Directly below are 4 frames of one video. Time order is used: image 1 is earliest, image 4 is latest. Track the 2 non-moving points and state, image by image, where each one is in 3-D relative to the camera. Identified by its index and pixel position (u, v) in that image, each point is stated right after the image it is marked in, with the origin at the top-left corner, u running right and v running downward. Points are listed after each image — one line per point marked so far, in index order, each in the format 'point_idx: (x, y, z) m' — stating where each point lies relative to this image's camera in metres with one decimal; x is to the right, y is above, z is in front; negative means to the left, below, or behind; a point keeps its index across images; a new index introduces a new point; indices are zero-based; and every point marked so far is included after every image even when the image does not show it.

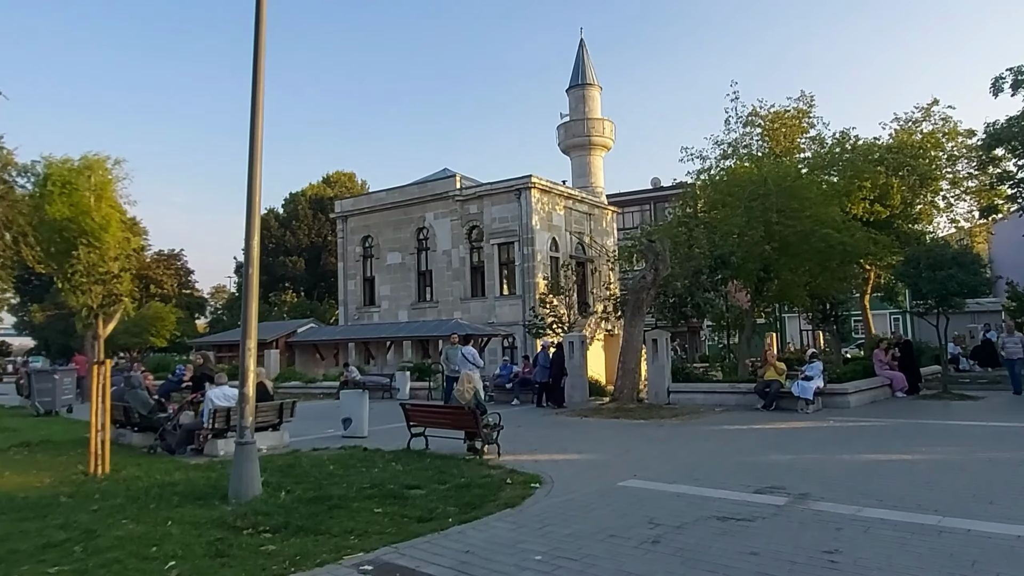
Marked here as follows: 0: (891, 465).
0: (+4.7, -2.2, +9.8) m
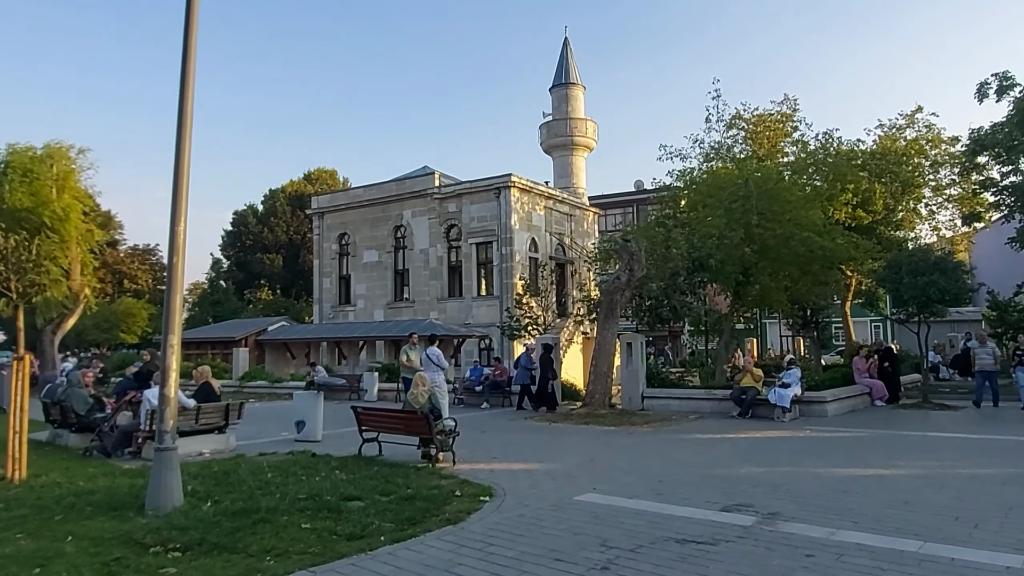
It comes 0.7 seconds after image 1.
0: (+4.1, -2.3, +9.1) m
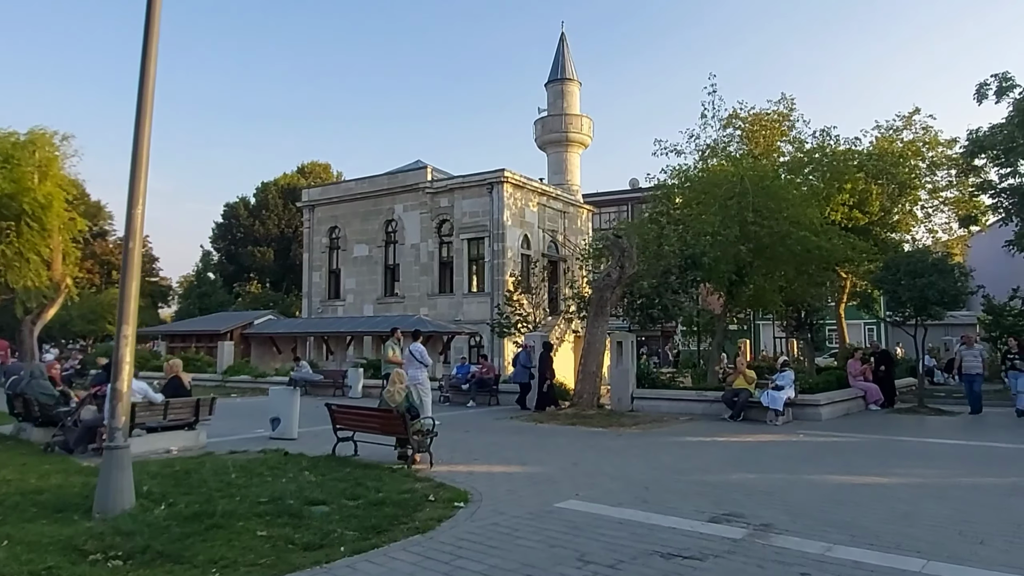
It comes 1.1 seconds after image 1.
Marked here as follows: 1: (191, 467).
0: (+3.9, -2.2, +8.7) m
1: (-4.1, -2.3, +10.0) m
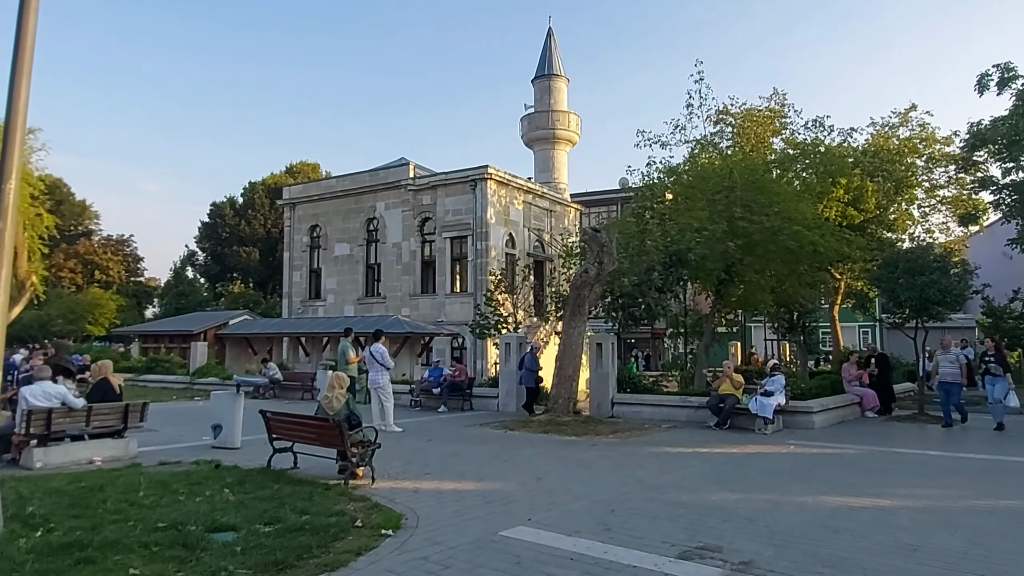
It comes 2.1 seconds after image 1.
0: (+3.4, -2.2, +7.5) m
1: (-4.7, -2.2, +8.8) m
